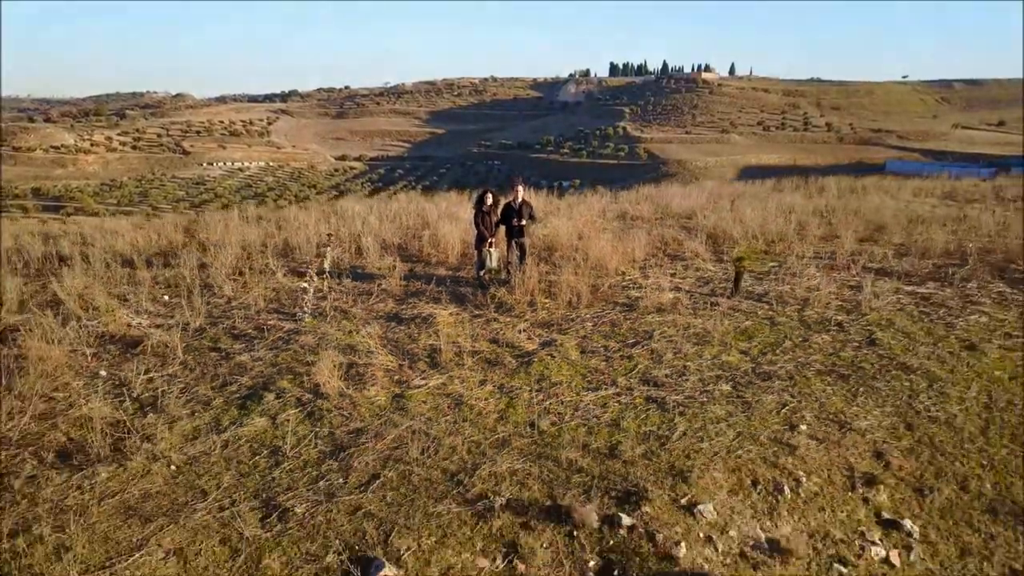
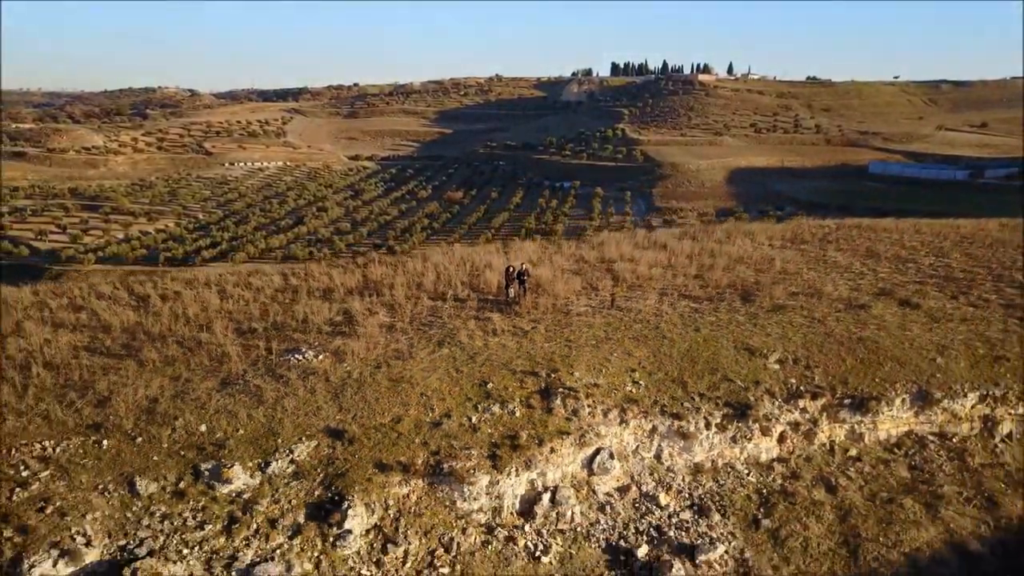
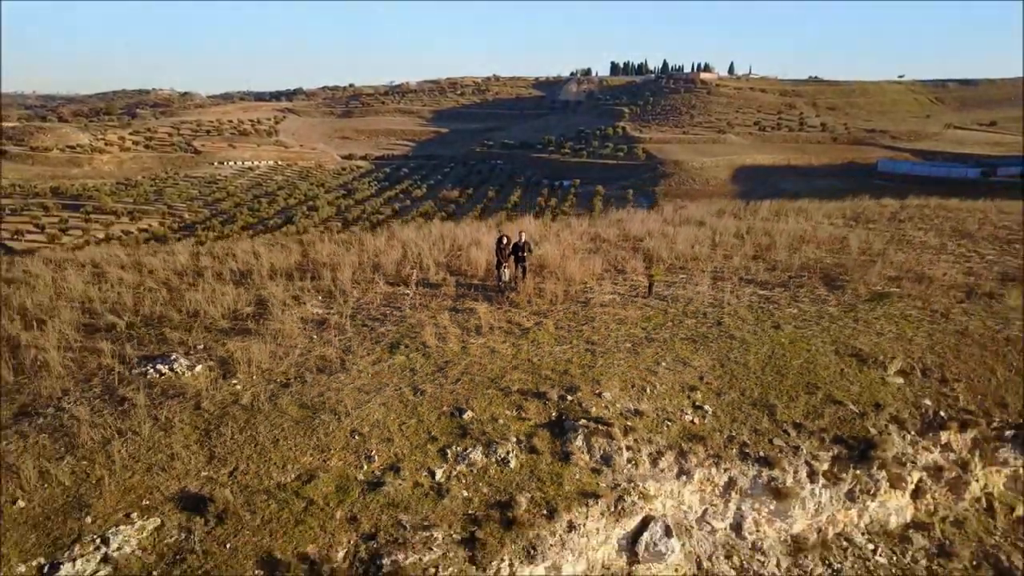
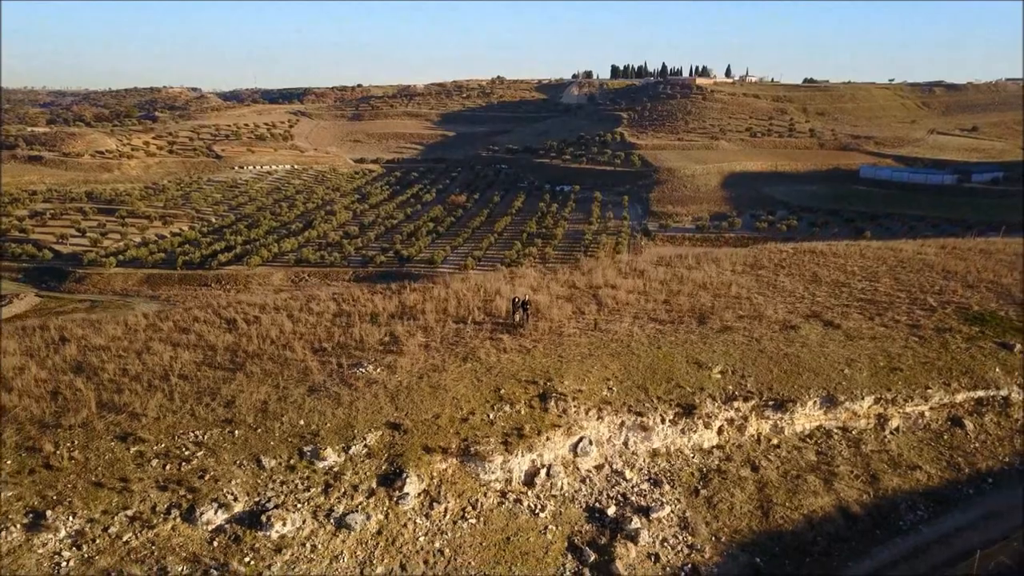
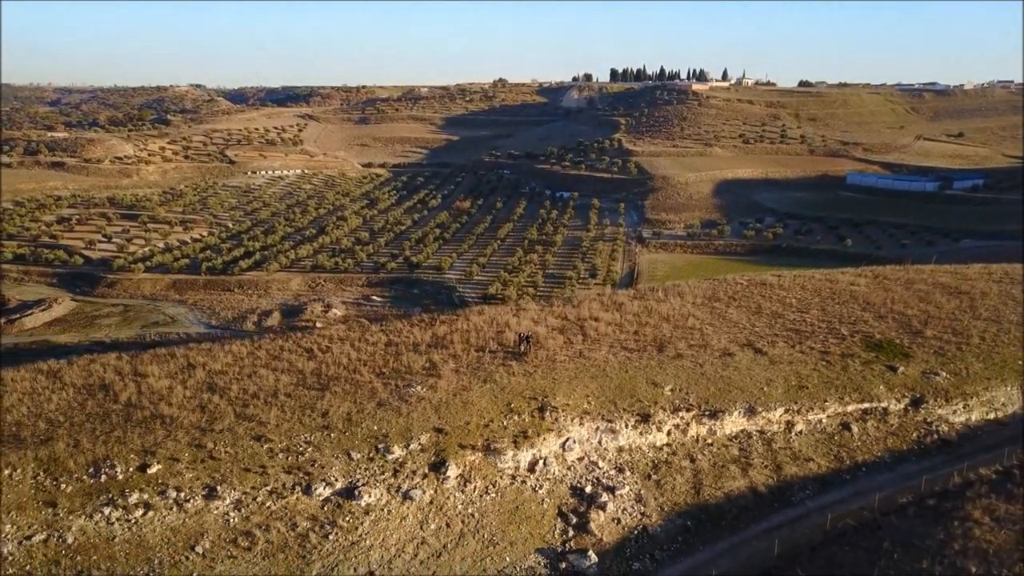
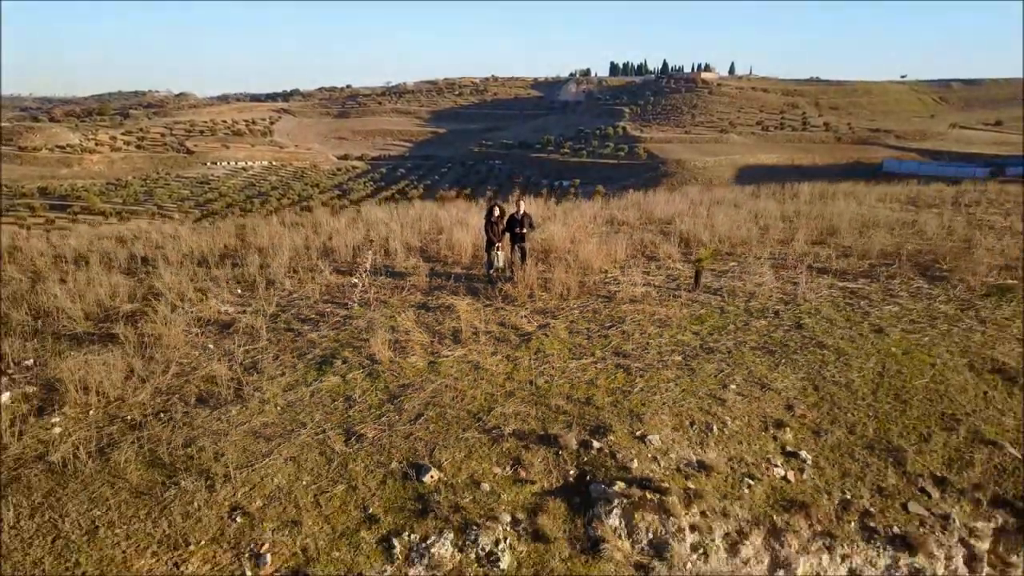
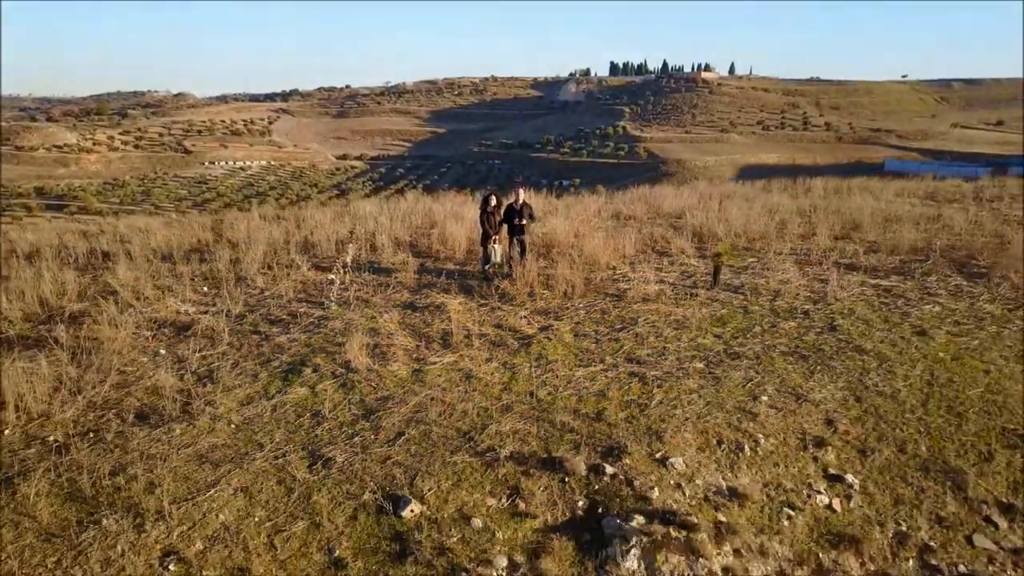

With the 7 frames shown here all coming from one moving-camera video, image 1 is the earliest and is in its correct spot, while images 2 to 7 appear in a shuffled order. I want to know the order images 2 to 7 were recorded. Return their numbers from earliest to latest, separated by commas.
7, 6, 3, 2, 4, 5
